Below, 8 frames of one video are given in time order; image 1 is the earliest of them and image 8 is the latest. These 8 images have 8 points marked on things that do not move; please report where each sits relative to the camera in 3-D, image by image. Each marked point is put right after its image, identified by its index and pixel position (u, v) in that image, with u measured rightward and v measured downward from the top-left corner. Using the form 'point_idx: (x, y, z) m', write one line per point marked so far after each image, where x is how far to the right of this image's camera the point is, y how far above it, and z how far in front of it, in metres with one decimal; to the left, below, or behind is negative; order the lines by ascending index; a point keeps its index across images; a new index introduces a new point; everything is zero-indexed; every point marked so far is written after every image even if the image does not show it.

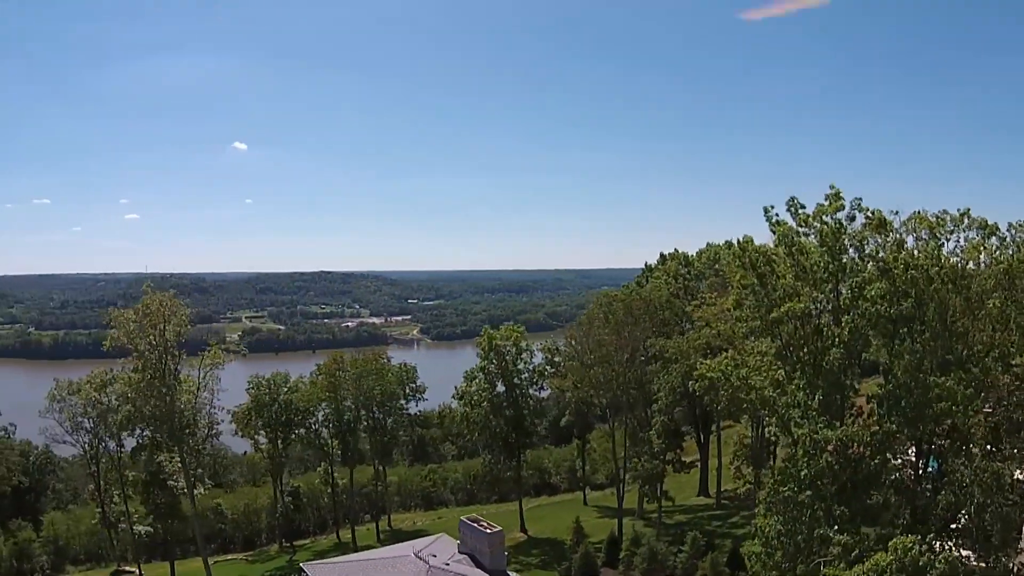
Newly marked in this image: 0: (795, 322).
0: (+5.7, -0.7, +15.2) m
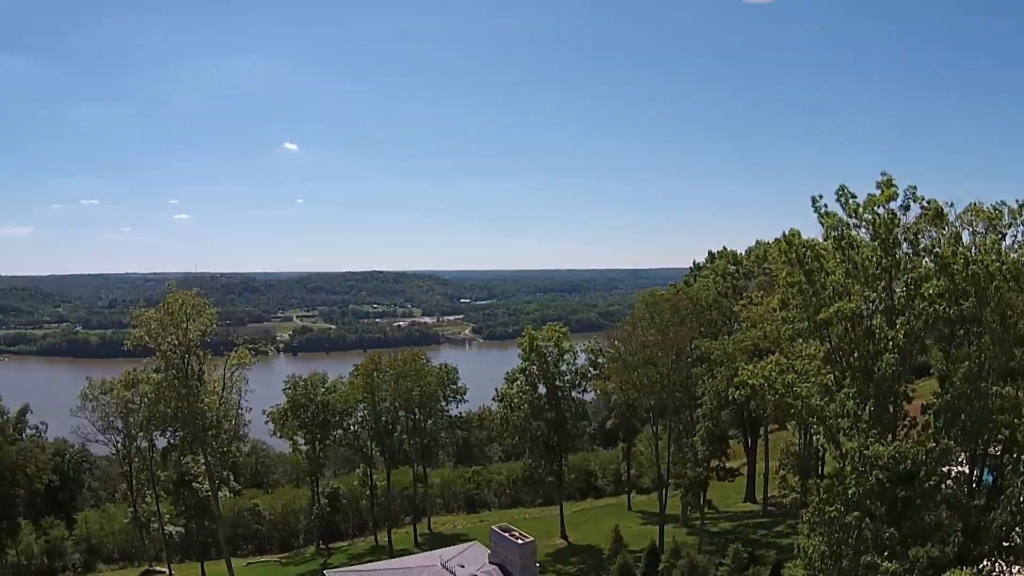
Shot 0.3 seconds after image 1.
0: (+6.3, -0.7, +14.0) m
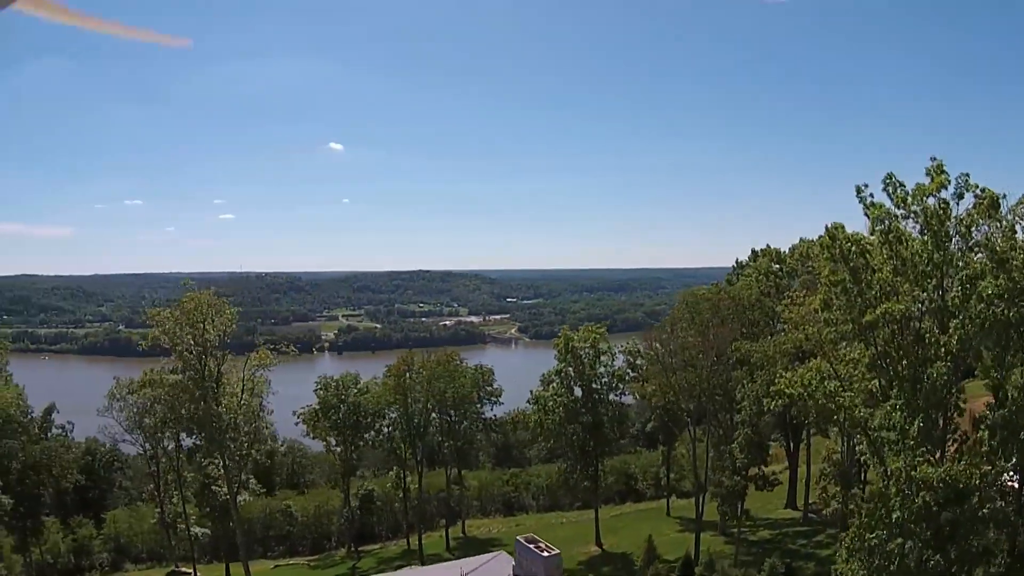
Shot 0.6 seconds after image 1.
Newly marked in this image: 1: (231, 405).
0: (+6.7, -0.7, +12.9) m
1: (-6.8, -2.8, +17.7) m
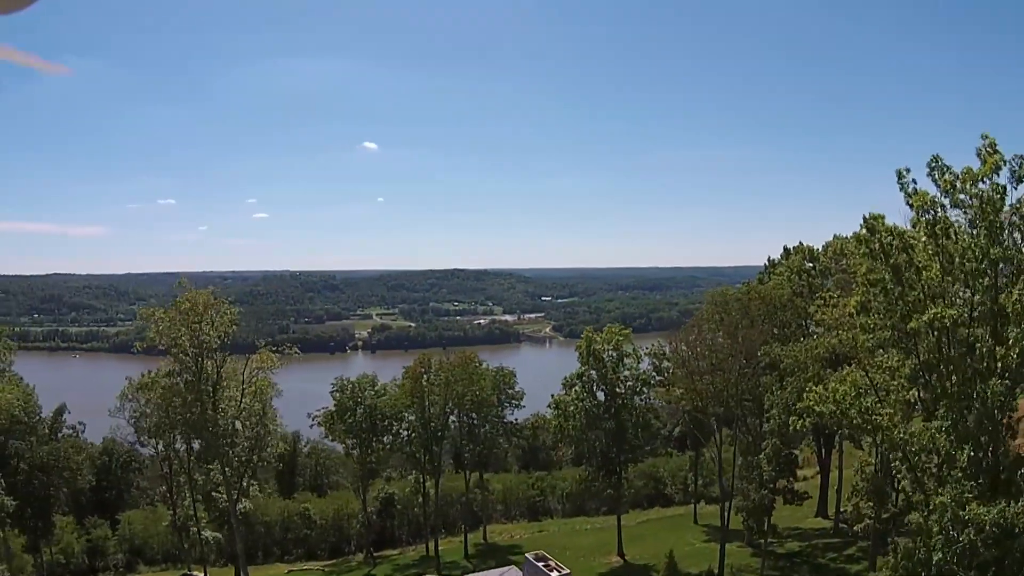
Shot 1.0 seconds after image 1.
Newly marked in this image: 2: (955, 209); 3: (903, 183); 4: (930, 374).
0: (+6.7, -0.7, +11.6) m
1: (-6.5, -2.8, +17.0) m
2: (+7.2, +1.3, +12.0) m
3: (+7.0, +1.8, +13.1) m
4: (+6.8, -1.4, +12.0) m
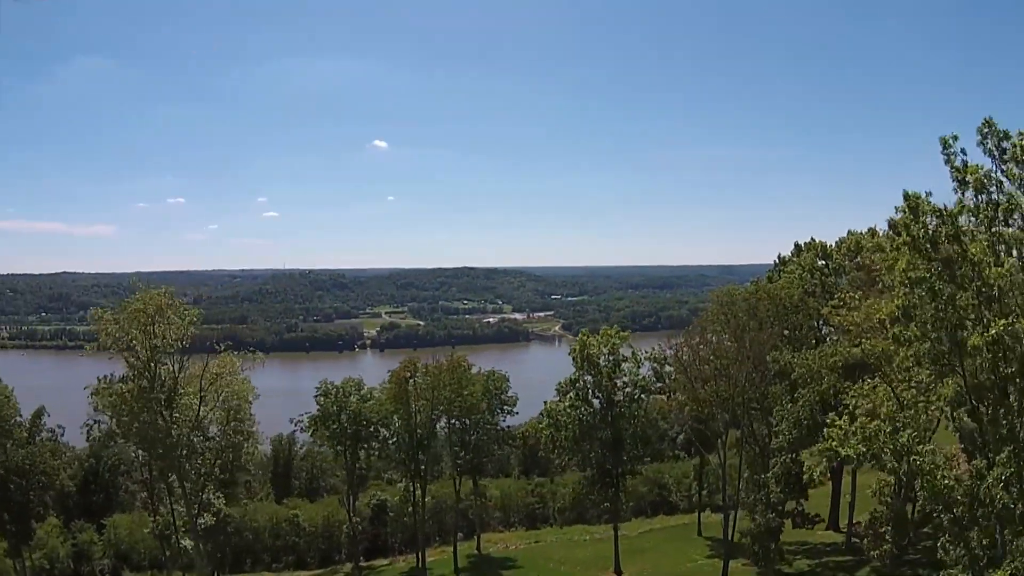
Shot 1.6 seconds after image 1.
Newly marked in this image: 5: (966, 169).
0: (+6.2, -0.7, +9.8) m
1: (-6.9, -2.8, +15.5) m
2: (+6.7, +1.3, +10.2) m
3: (+6.5, +1.8, +11.3) m
4: (+6.4, -1.4, +10.2) m
5: (+6.3, +1.6, +10.6) m
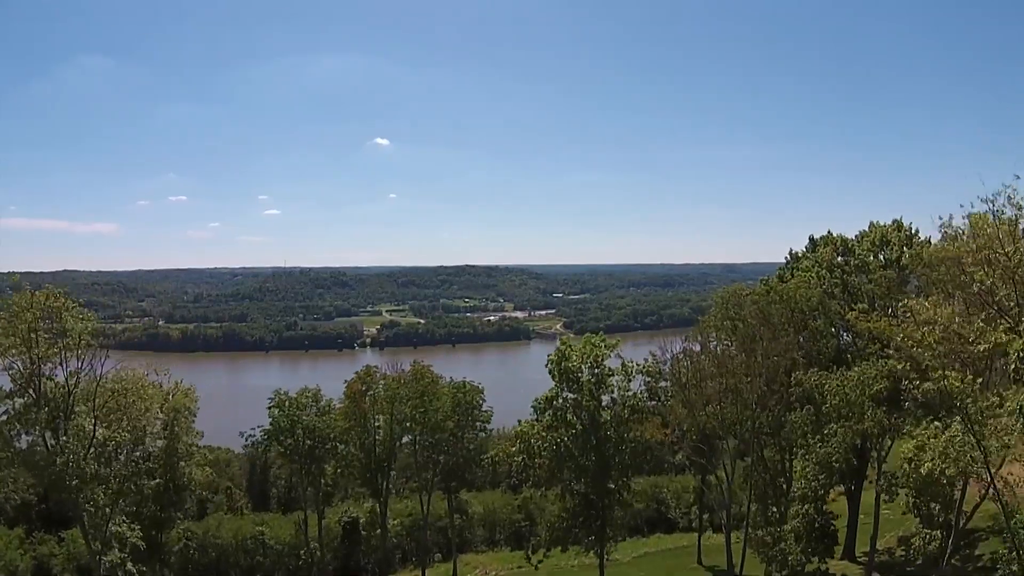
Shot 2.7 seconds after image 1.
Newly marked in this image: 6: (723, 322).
0: (+5.4, -0.7, +6.5) m
1: (-7.8, -2.8, +12.2) m
2: (+5.9, +1.2, +6.9) m
3: (+5.7, +1.8, +8.0) m
4: (+5.5, -1.4, +6.9) m
5: (+5.5, +1.5, +7.3) m
6: (+4.9, -0.8, +17.1) m
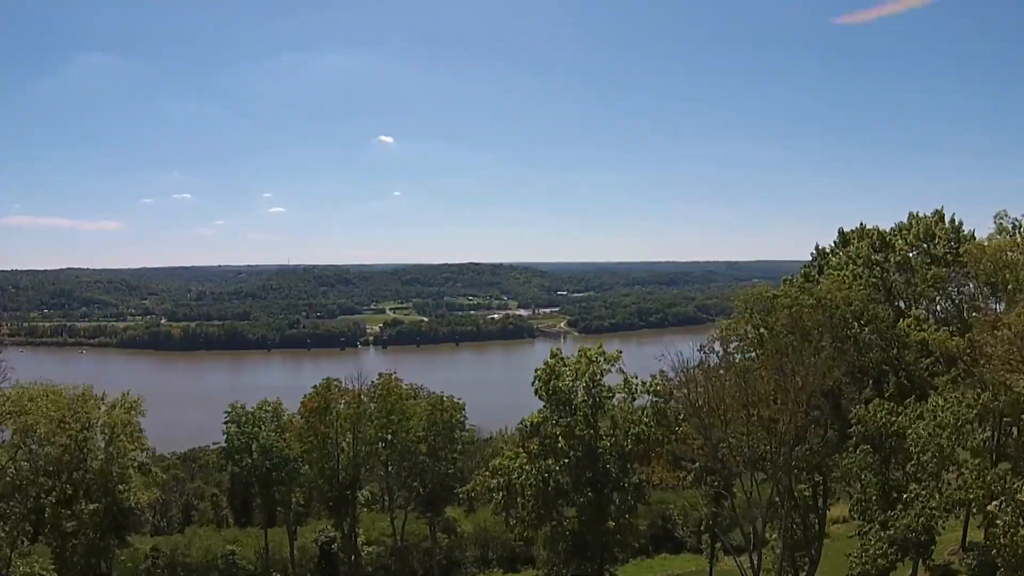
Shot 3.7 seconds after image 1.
0: (+4.9, -0.8, +3.4) m
1: (-8.3, -2.9, +9.1) m
2: (+5.4, +1.2, +3.7) m
3: (+5.2, +1.8, +4.9) m
4: (+5.0, -1.5, +3.8) m
5: (+5.0, +1.5, +4.2) m
6: (+4.5, -0.9, +13.9) m
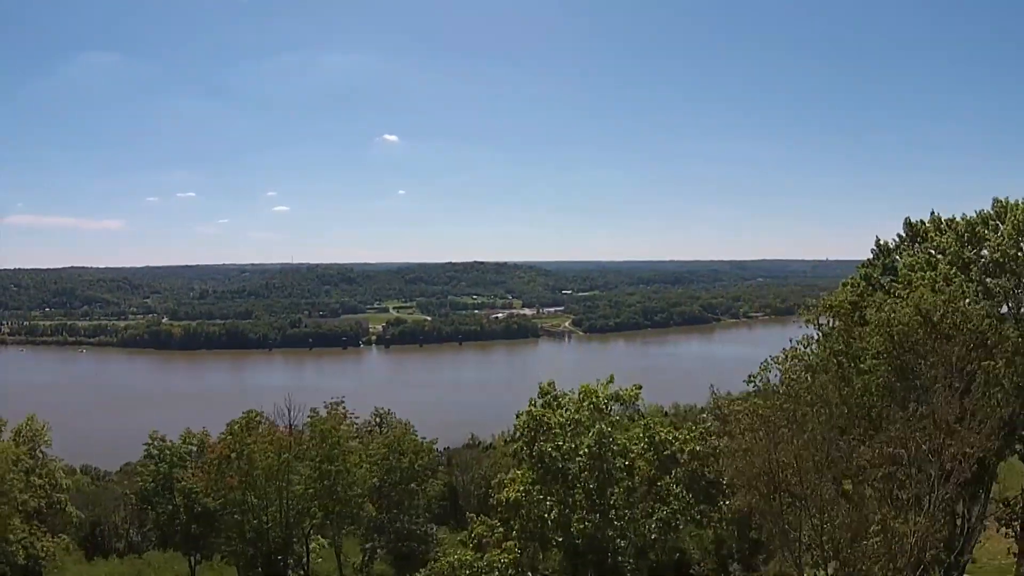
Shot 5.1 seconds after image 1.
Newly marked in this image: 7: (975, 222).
0: (+4.4, -0.9, -1.1) m
1: (-8.7, -3.0, +4.7) m
2: (+4.9, +1.0, -0.8) m
3: (+4.7, +1.6, +0.4) m
4: (+4.5, -1.6, -0.7) m
5: (+4.5, +1.3, -0.3) m
6: (+4.0, -1.0, +9.4) m
7: (+10.2, +1.5, +16.3) m
